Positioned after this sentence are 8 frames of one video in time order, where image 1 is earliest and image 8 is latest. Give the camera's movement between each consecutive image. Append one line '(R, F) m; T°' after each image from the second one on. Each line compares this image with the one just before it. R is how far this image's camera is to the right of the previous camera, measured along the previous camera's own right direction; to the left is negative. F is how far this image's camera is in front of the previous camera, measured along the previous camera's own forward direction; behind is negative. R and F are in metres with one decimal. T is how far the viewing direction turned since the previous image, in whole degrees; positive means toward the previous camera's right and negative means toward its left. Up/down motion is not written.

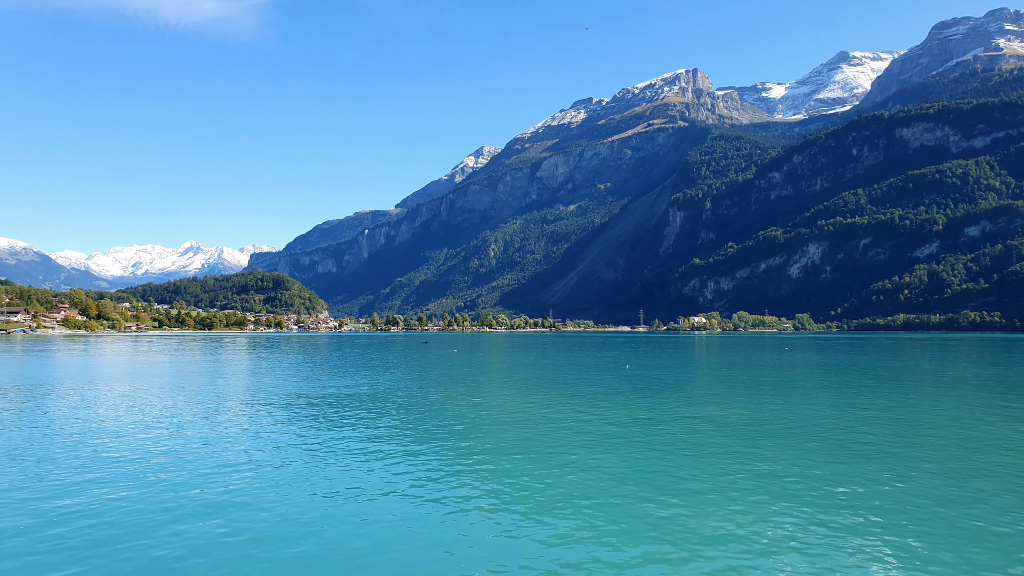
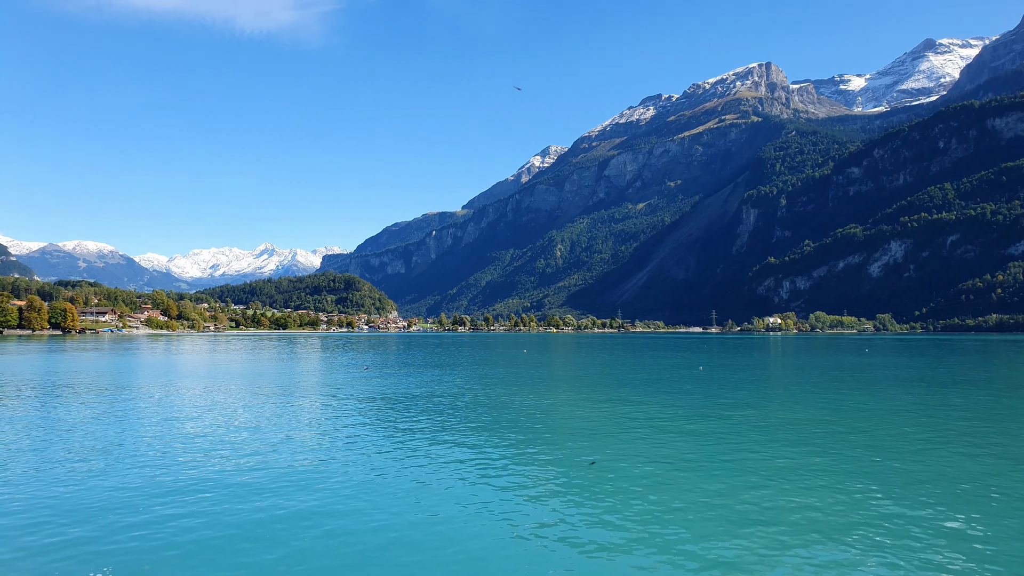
(0.0, +0.6) m; -5°
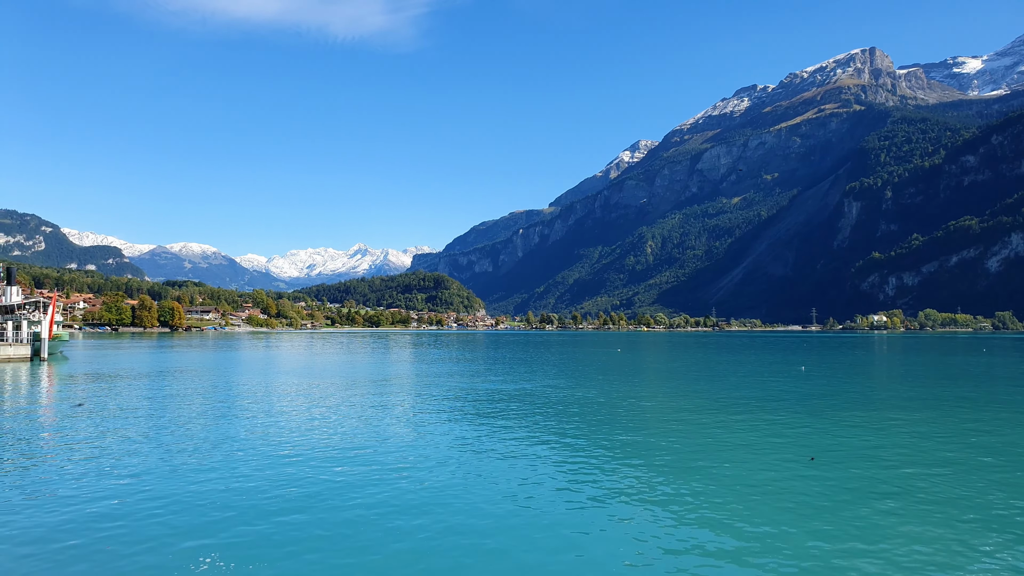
(-0.1, +0.9) m; -7°
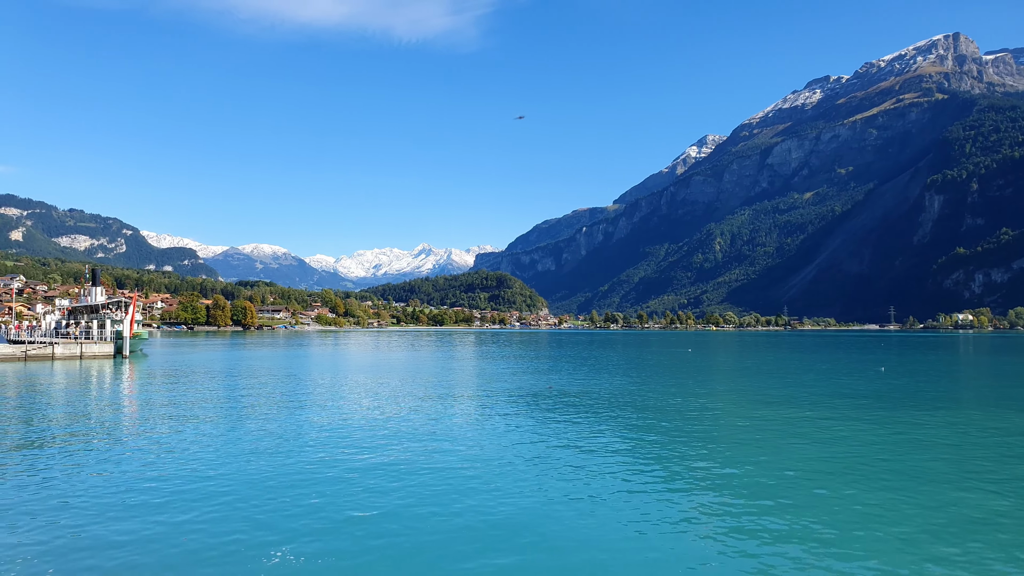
(+0.1, +0.9) m; -5°
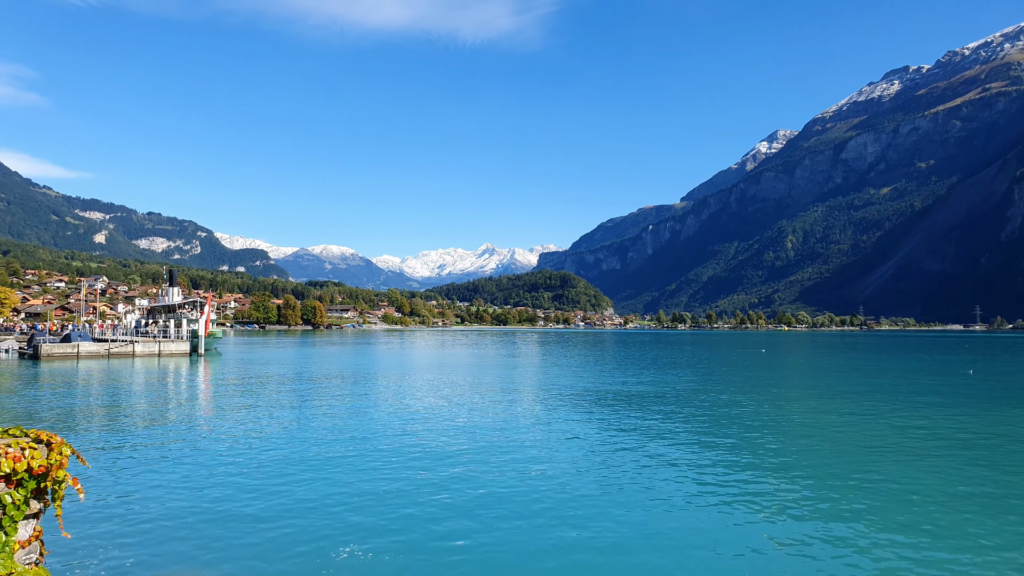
(0.0, +0.5) m; -5°
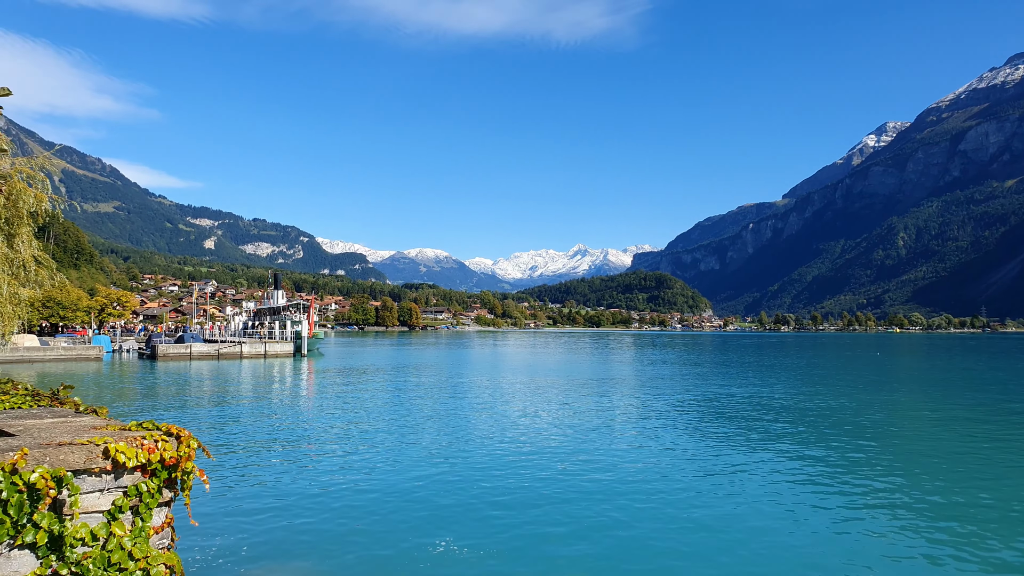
(-0.4, +0.1) m; -7°
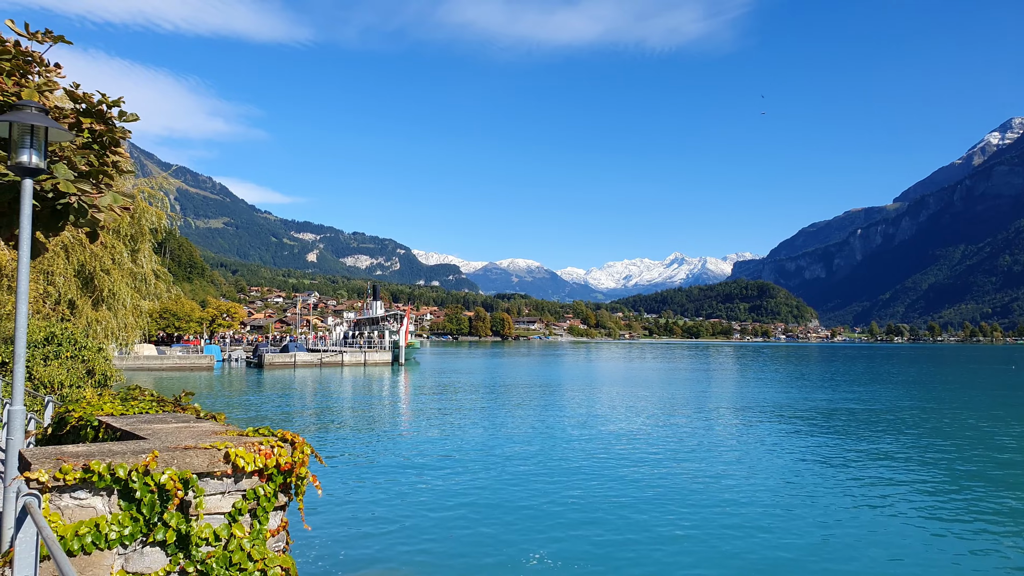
(-0.5, +0.2) m; -7°
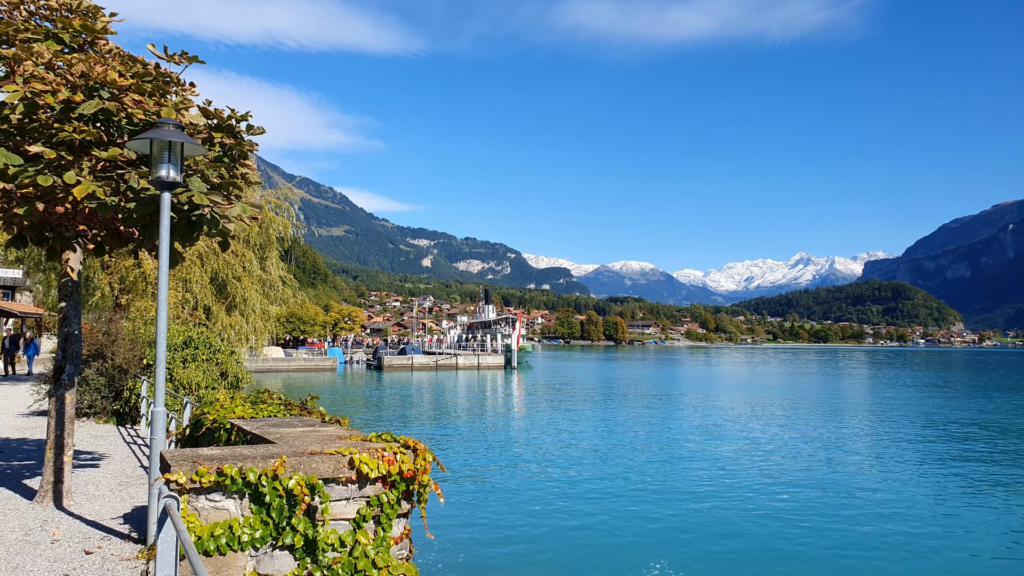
(-0.4, +1.0) m; -8°
